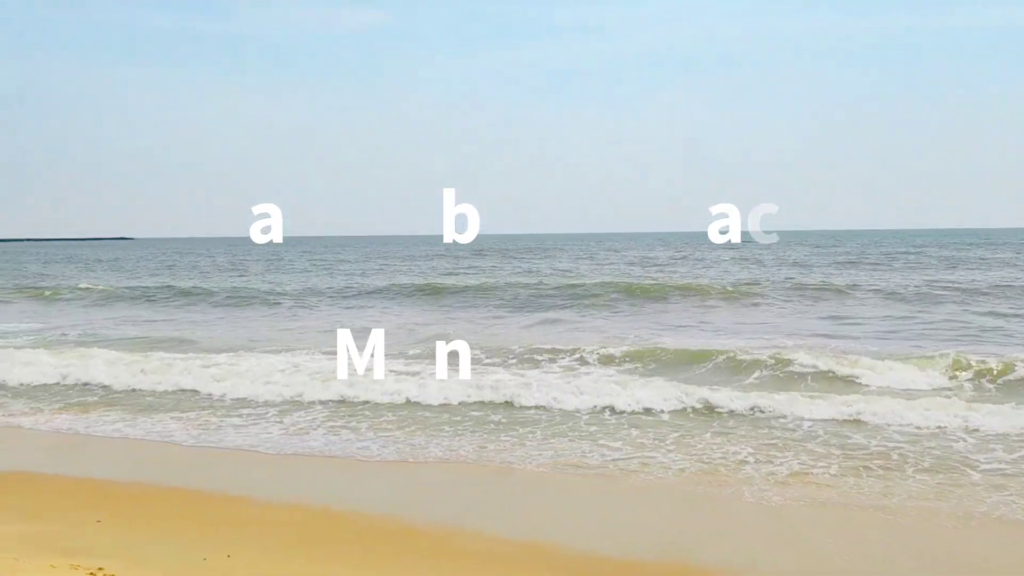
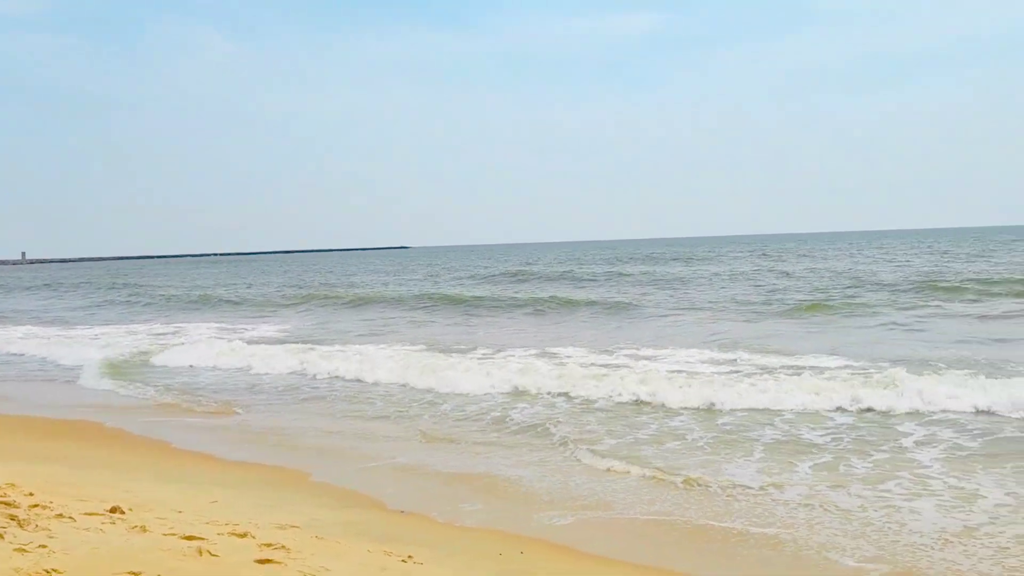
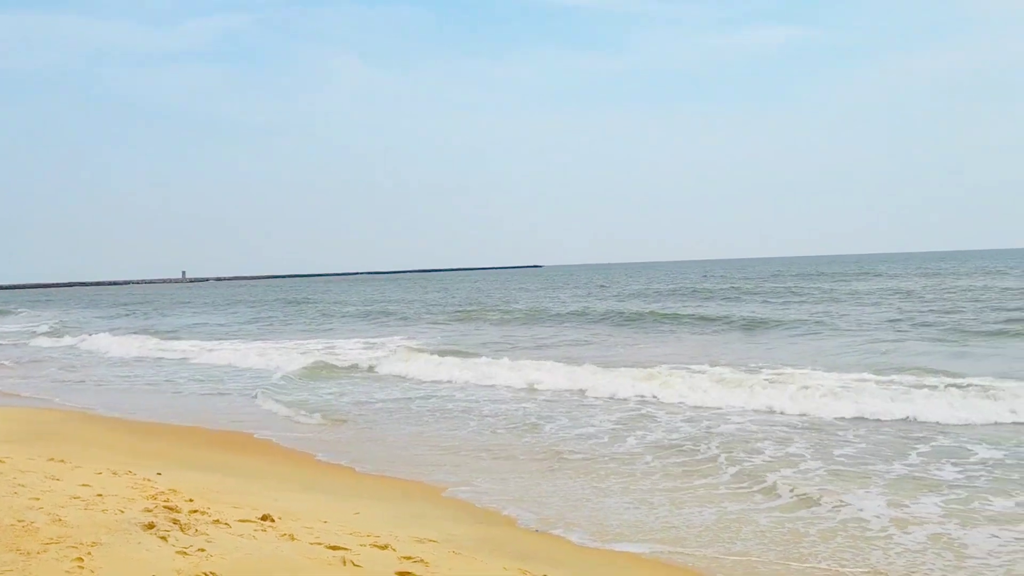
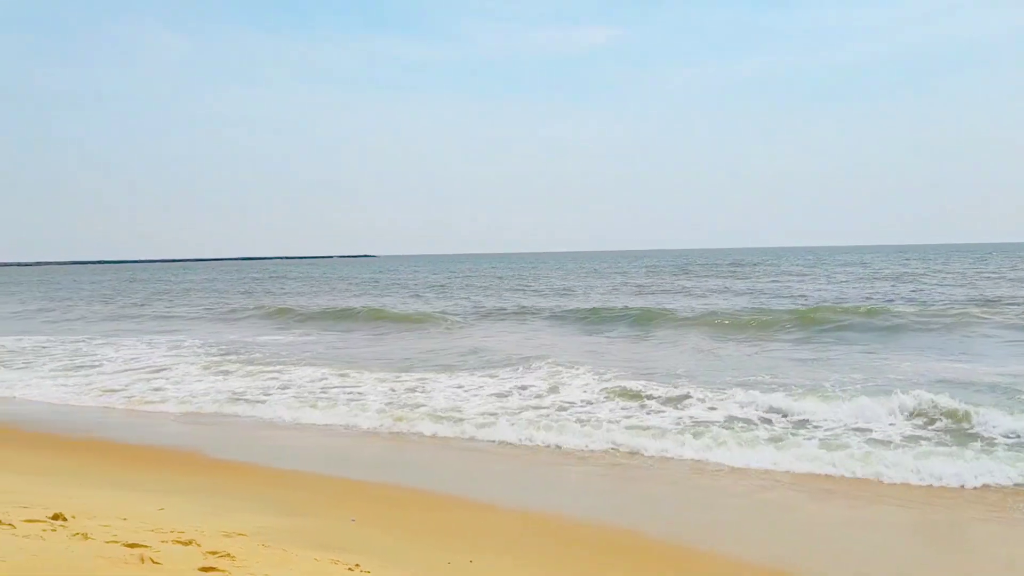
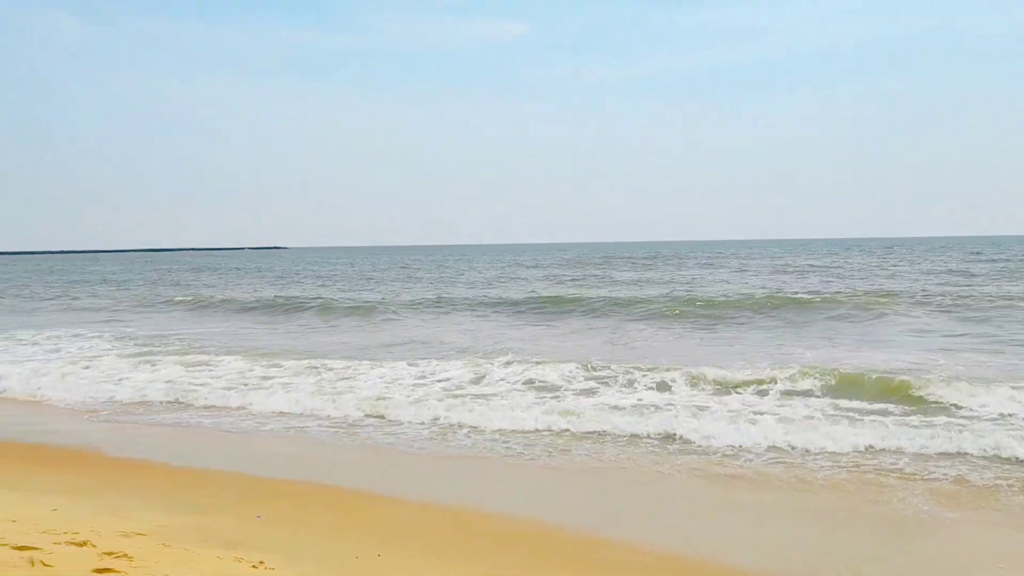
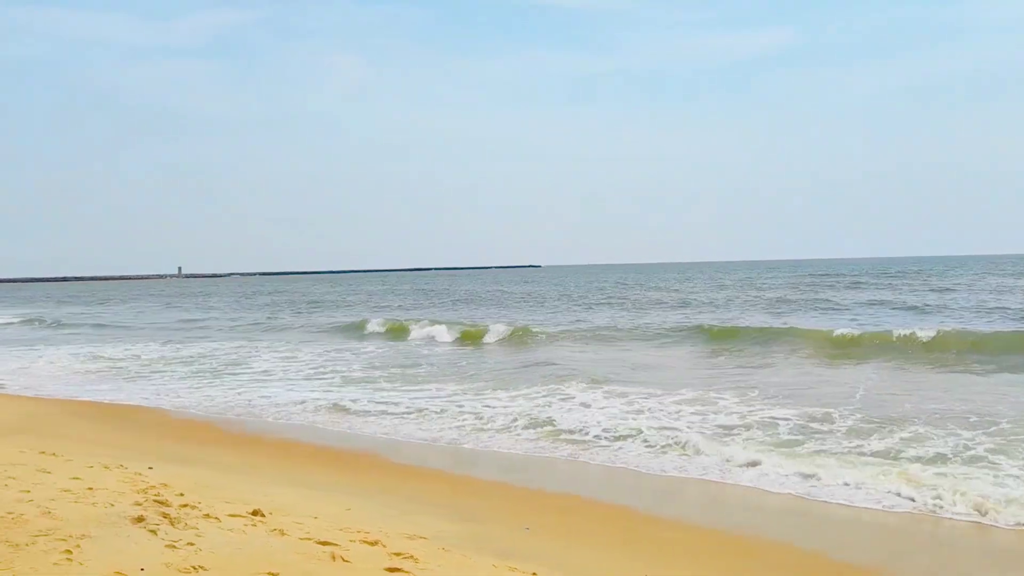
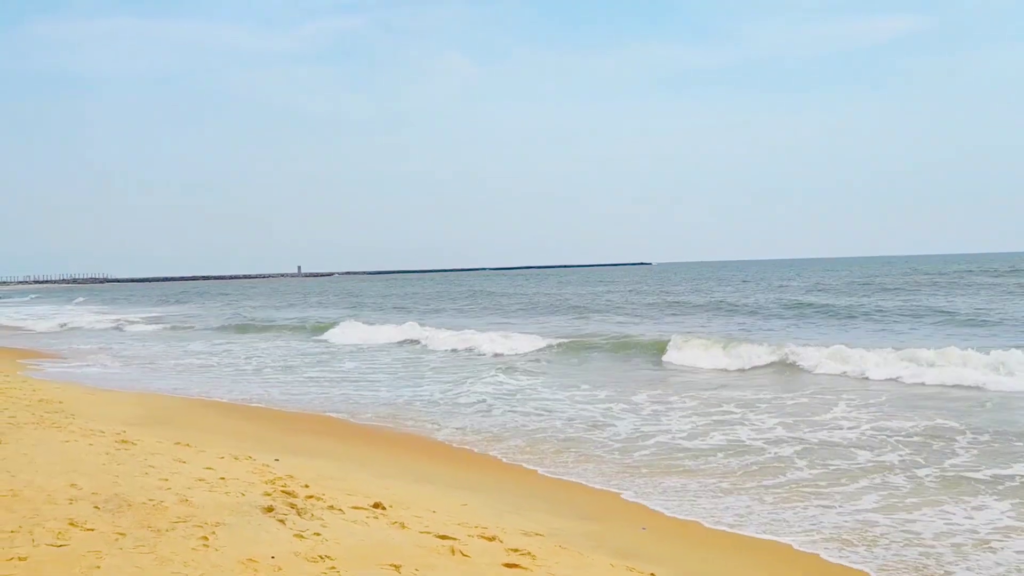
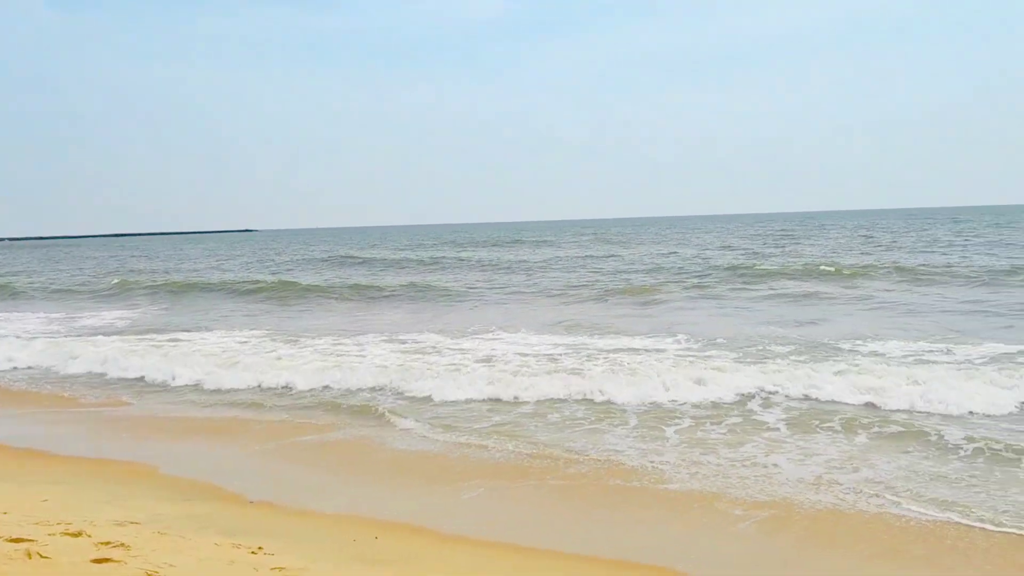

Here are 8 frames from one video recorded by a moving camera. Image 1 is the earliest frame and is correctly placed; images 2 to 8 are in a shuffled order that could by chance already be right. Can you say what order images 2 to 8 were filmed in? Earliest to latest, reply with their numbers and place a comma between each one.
5, 4, 6, 7, 3, 2, 8
